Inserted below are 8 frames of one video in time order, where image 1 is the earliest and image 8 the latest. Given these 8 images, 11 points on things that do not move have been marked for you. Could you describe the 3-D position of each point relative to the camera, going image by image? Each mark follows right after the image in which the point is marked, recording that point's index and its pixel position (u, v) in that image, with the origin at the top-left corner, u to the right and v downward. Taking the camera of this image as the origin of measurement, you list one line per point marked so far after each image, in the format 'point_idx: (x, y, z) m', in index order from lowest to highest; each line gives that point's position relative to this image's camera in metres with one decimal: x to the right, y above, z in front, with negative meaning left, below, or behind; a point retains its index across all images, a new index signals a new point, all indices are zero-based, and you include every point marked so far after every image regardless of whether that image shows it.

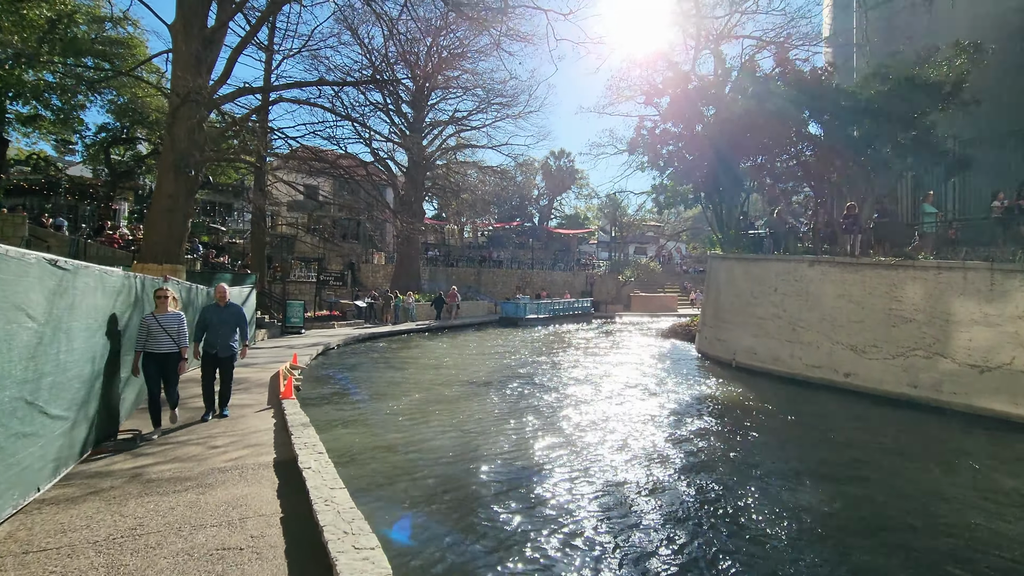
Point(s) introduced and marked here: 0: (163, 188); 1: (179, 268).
0: (-7.3, +2.1, +12.5) m
1: (-6.9, +0.4, +12.5) m
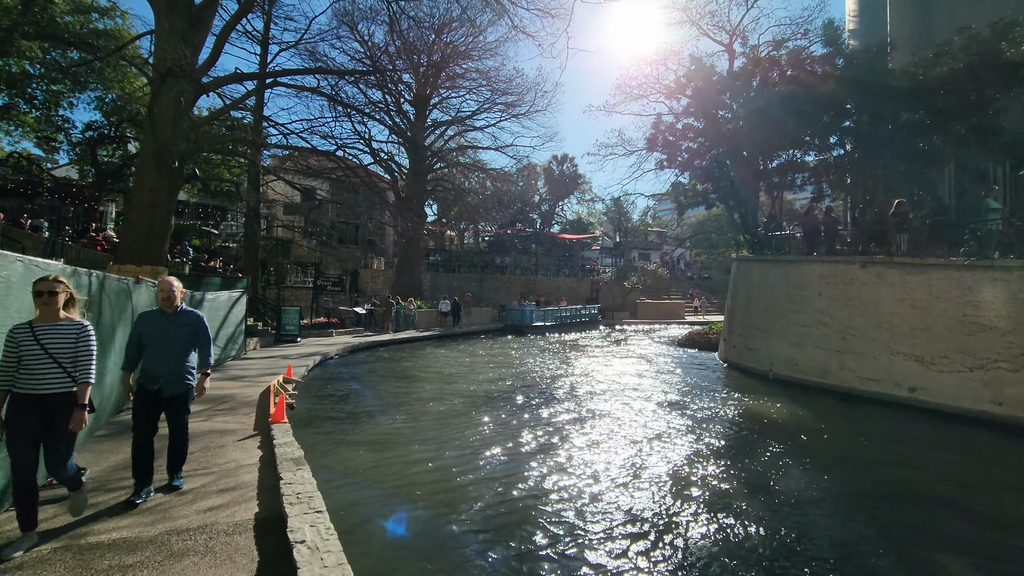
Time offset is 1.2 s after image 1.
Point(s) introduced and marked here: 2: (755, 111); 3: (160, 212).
0: (-6.9, +2.0, +11.3) m
1: (-6.6, +0.4, +11.2) m
2: (+6.5, +4.8, +16.1) m
3: (-6.7, +1.5, +11.4) m
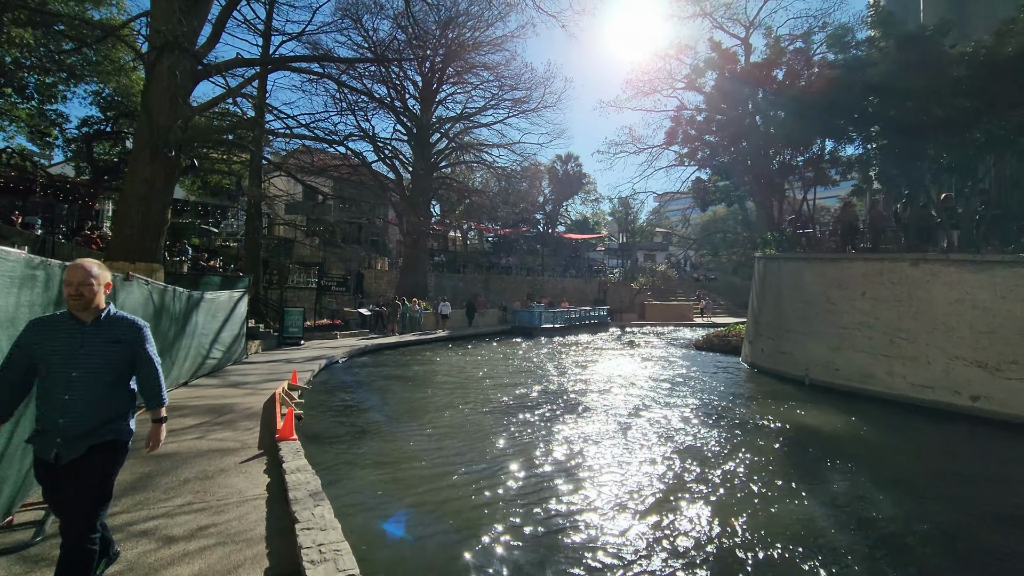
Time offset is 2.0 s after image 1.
0: (-6.5, +2.0, +10.5) m
1: (-6.2, +0.4, +10.4) m
2: (+6.9, +4.7, +15.3) m
3: (-6.3, +1.5, +10.6) m
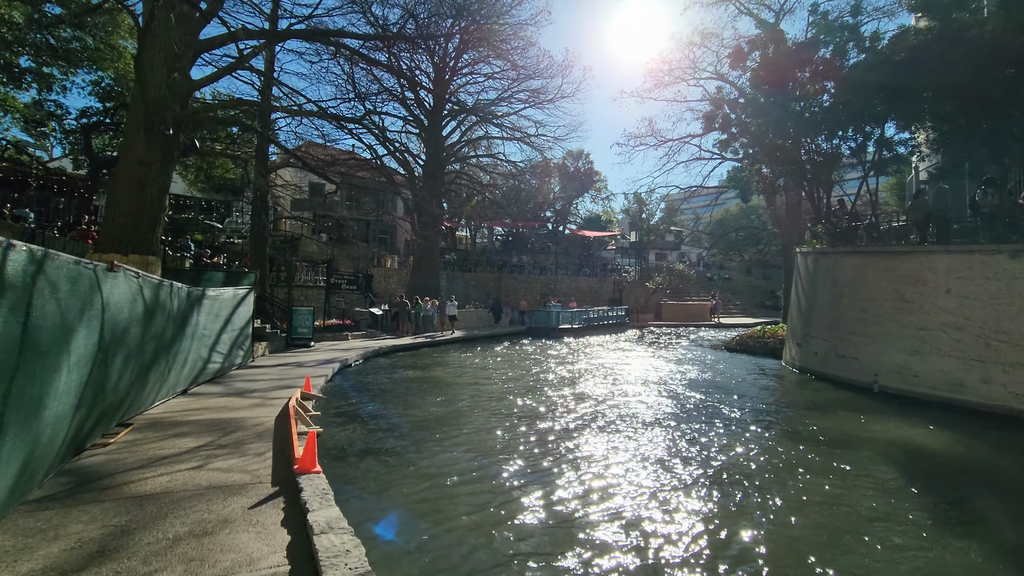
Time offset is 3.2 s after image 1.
0: (-5.9, +2.1, +9.3) m
1: (-5.5, +0.4, +9.2) m
2: (+7.6, +4.8, +14.1) m
3: (-5.7, +1.6, +9.4) m
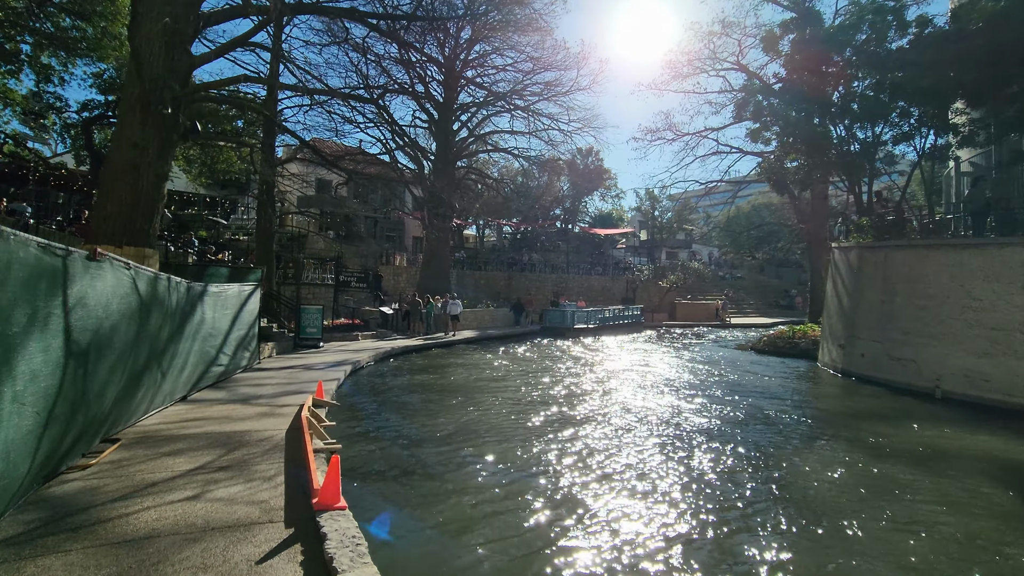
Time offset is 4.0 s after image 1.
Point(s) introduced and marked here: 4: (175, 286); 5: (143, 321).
0: (-5.5, +2.2, +8.5) m
1: (-5.1, +0.5, +8.4) m
2: (+8.1, +4.9, +13.1) m
3: (-5.2, +1.6, +8.6) m
4: (-3.9, 0.0, +7.0) m
5: (-3.6, -0.3, +5.8) m
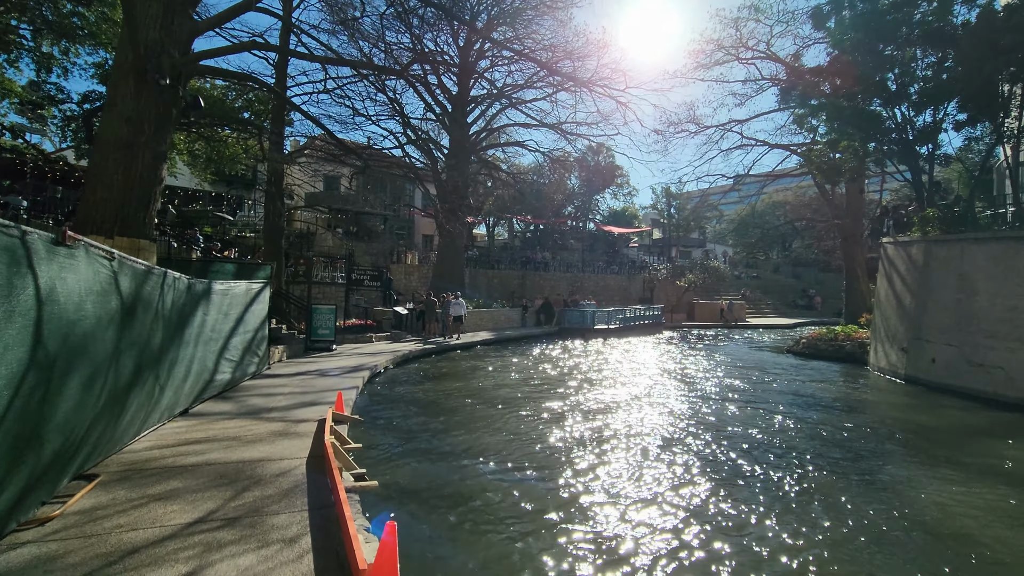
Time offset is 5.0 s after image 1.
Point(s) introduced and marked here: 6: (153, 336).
0: (-4.9, +2.2, +7.4) m
1: (-4.5, +0.5, +7.3) m
2: (+8.7, +4.9, +12.0) m
3: (-4.6, +1.7, +7.5) m
4: (-3.4, +0.1, +5.9) m
5: (-3.0, -0.3, +4.7) m
6: (-3.2, -0.4, +5.4) m
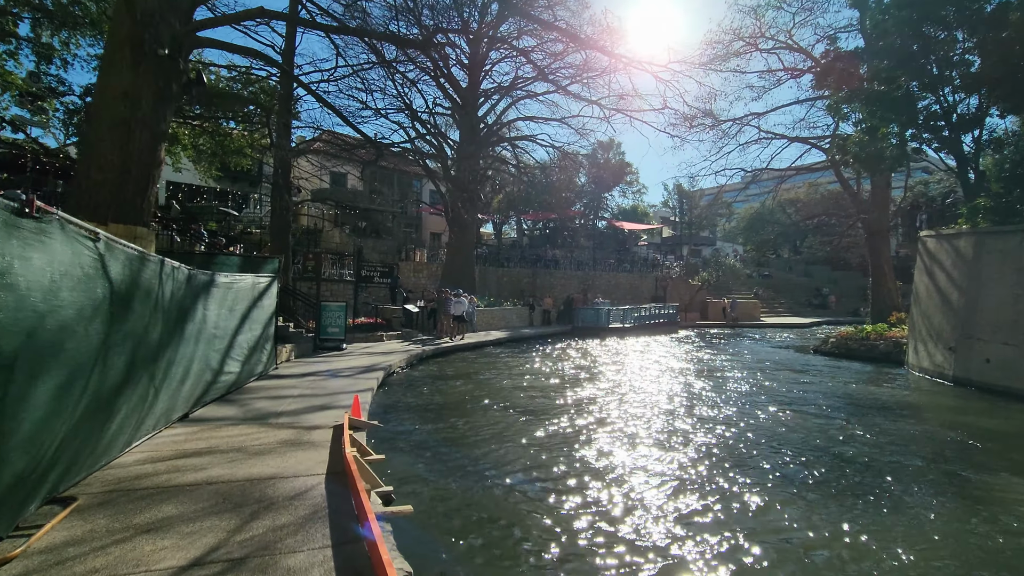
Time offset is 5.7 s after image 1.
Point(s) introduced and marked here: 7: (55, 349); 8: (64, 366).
0: (-4.5, +2.3, +6.7) m
1: (-4.1, +0.6, +6.6) m
2: (+9.1, +5.0, +11.2) m
3: (-4.2, +1.8, +6.8) m
4: (-3.0, +0.1, +5.3) m
5: (-2.7, -0.2, +4.1) m
6: (-2.9, -0.3, +4.7) m
7: (-2.4, -0.3, +3.1) m
8: (-2.4, -0.4, +3.2) m
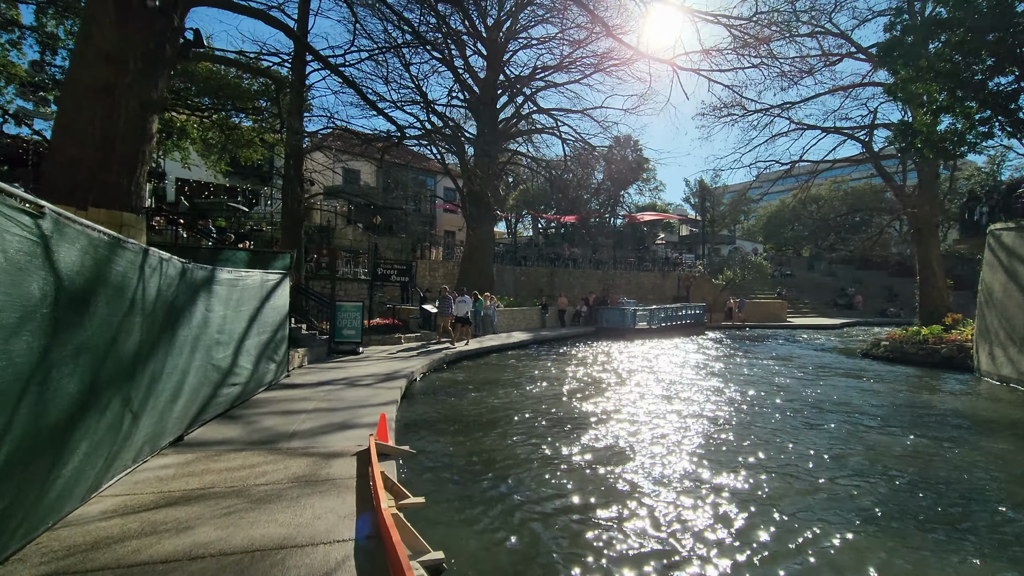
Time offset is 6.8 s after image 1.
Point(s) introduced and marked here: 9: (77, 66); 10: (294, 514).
0: (-4.0, +2.3, +5.7) m
1: (-3.6, +0.7, +5.6) m
2: (+9.7, +5.0, +9.9) m
3: (-3.7, +1.8, +5.8) m
4: (-2.5, +0.2, +4.2) m
5: (-2.2, -0.2, +3.0) m
6: (-2.4, -0.3, +3.7) m
7: (-1.9, -0.3, +2.0) m
8: (-1.9, -0.4, +2.1) m
9: (-4.1, +2.1, +5.7) m
10: (-1.2, -1.3, +3.3) m
